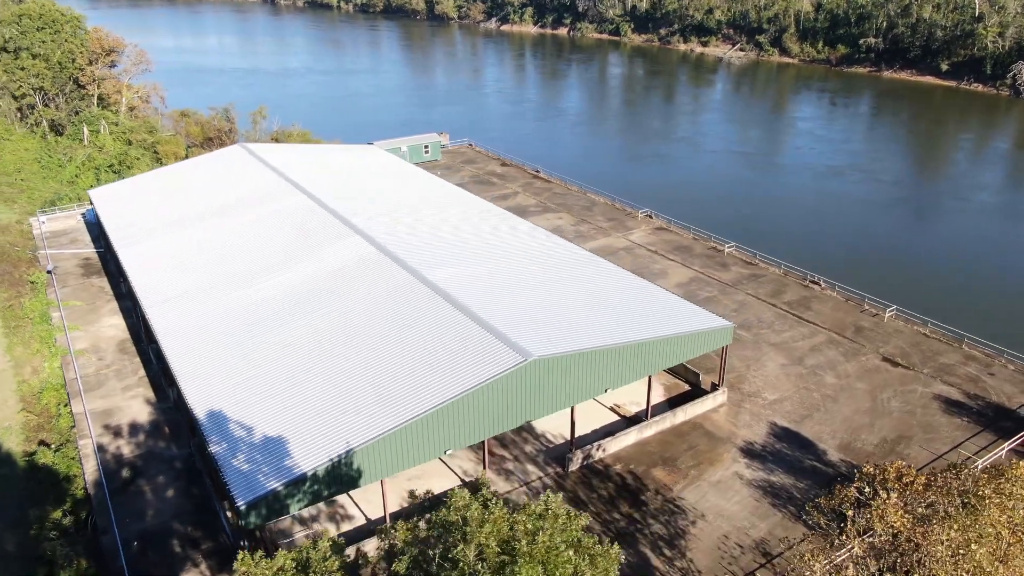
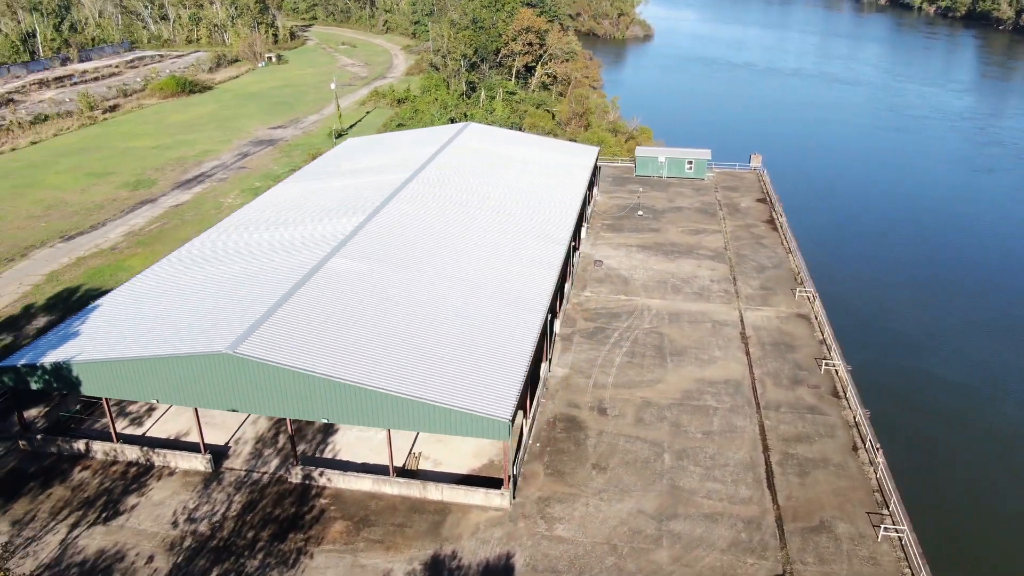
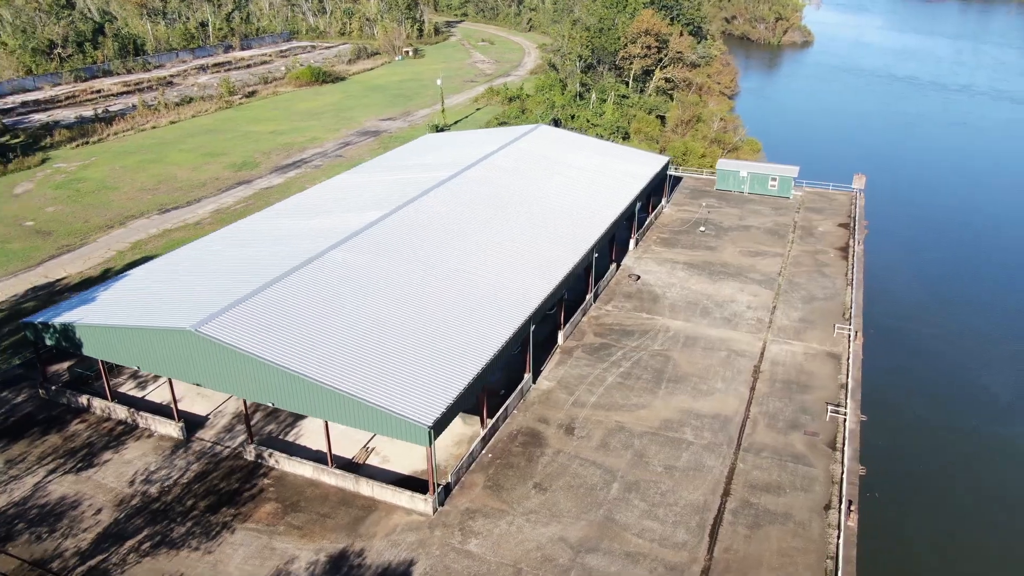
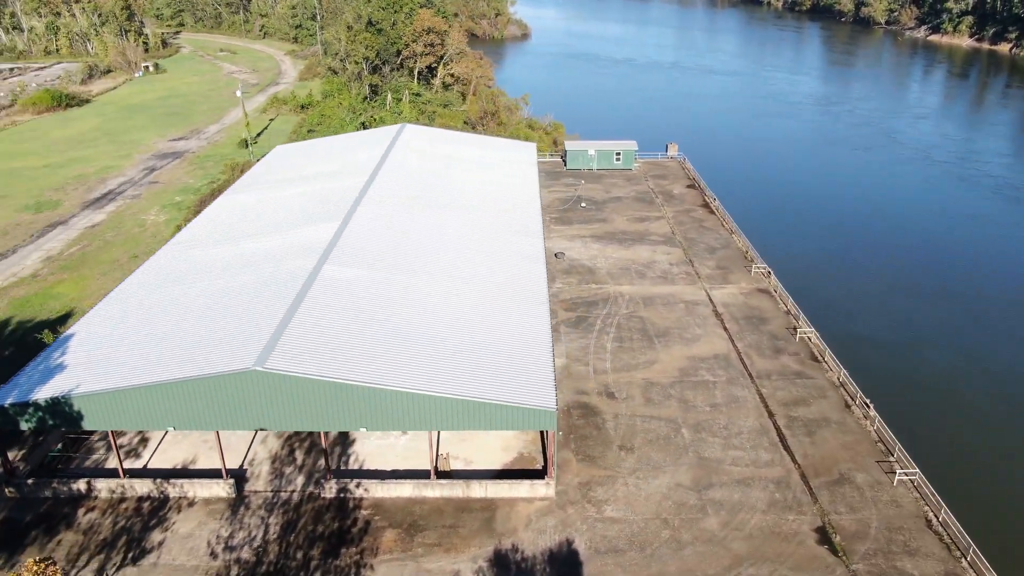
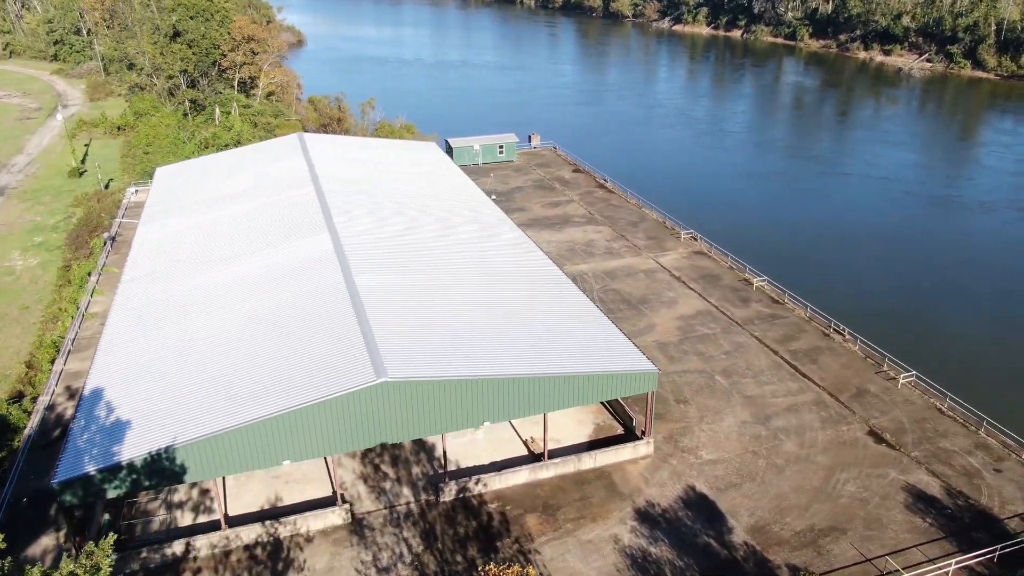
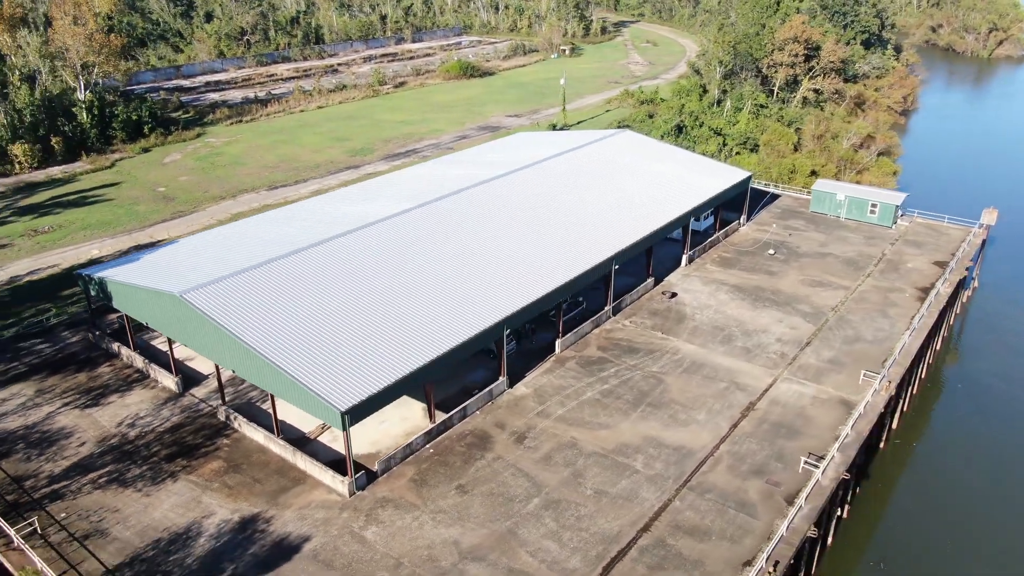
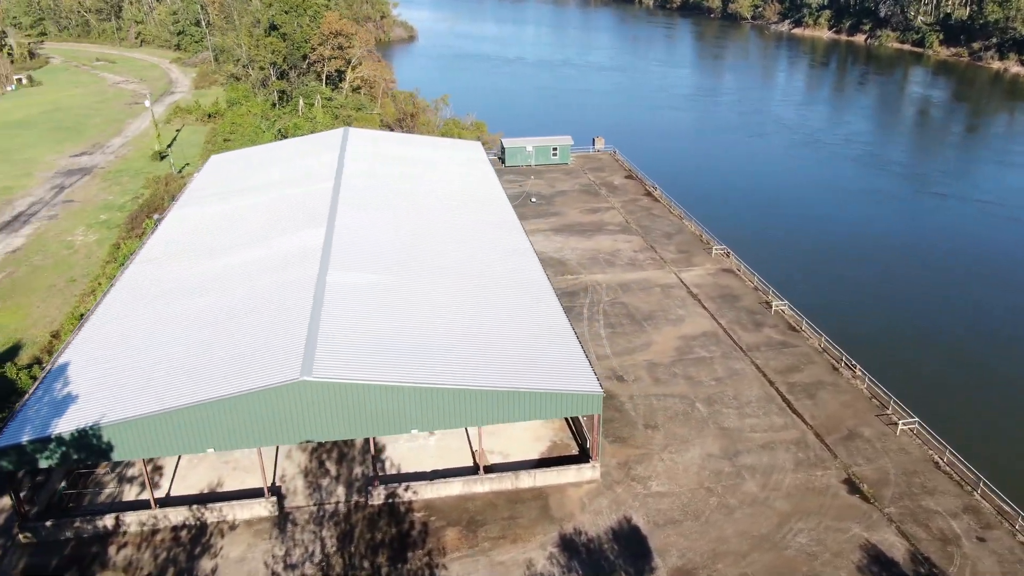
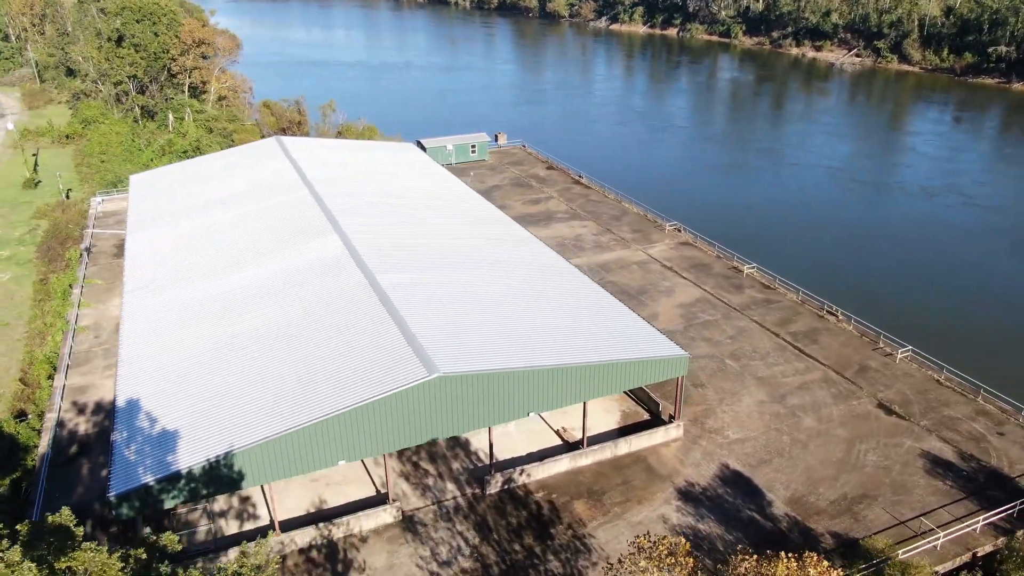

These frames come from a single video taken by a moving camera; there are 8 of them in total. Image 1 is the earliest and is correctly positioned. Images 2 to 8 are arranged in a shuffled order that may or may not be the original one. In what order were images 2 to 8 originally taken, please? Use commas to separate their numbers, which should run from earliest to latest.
8, 5, 7, 4, 2, 3, 6
